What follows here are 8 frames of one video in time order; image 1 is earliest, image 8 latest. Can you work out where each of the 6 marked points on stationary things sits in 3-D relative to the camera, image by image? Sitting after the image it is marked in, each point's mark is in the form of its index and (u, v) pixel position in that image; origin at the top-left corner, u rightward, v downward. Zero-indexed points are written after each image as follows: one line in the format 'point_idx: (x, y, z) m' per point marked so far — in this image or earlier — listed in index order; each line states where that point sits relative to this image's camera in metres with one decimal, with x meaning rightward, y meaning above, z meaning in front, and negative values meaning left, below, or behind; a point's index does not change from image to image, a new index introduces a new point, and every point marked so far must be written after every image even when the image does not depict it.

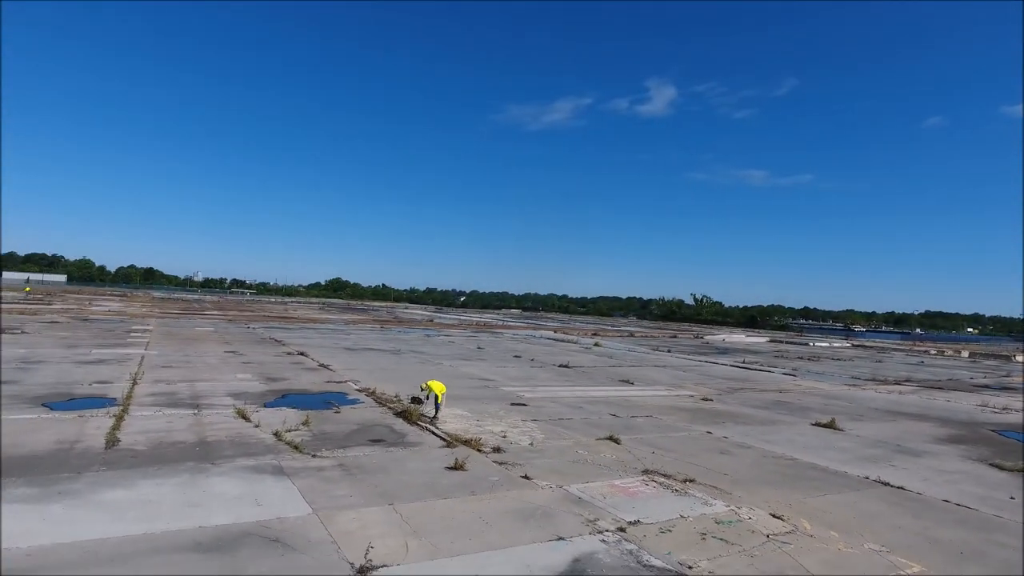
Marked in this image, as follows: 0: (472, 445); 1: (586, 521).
0: (-0.8, -3.2, +11.7) m
1: (+1.0, -3.3, +8.0) m
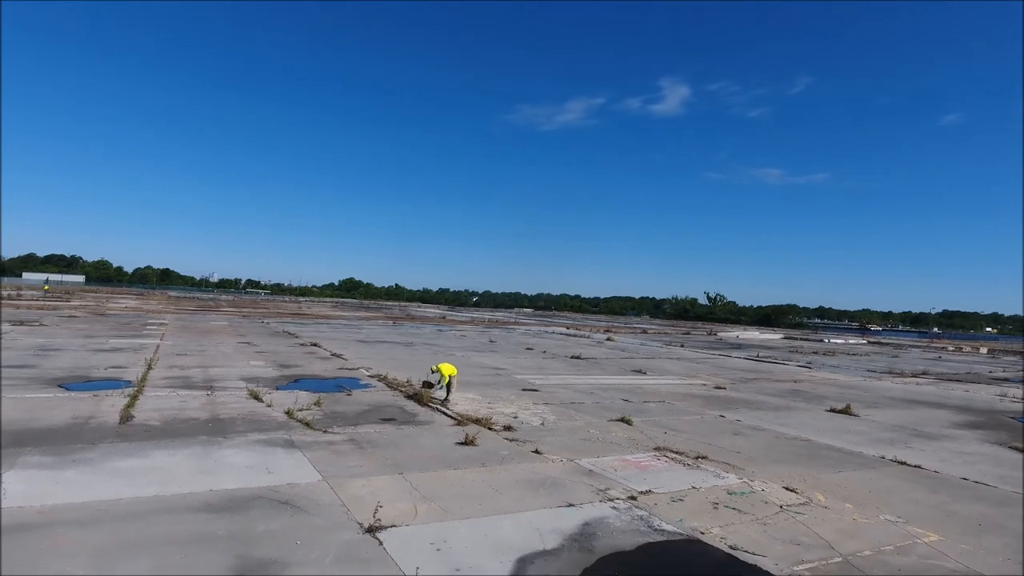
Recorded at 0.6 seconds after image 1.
0: (-0.6, -2.8, +11.7) m
1: (+1.2, -2.8, +7.9) m
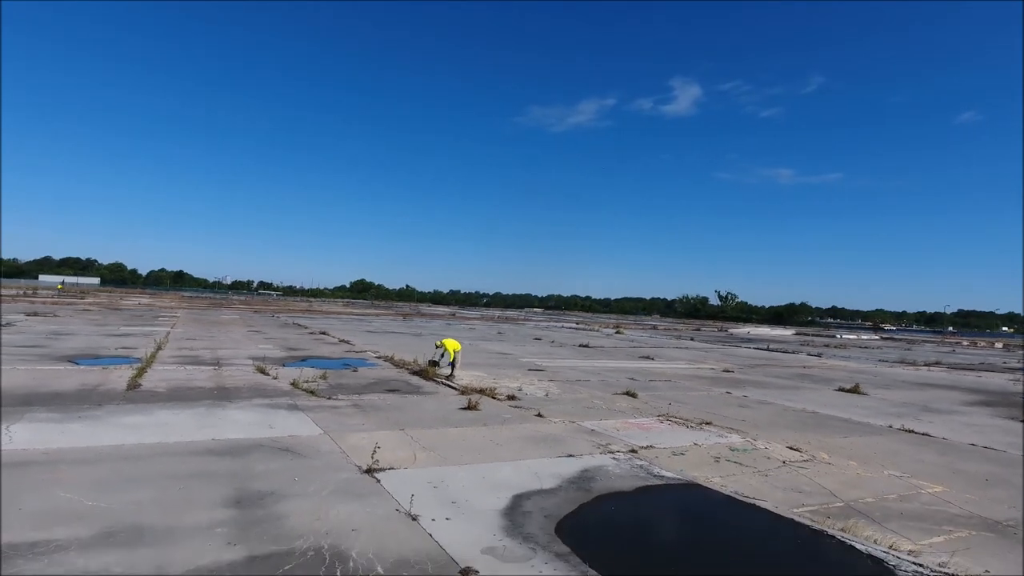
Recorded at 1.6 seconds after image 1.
0: (-0.5, -2.2, +11.7) m
1: (+1.2, -2.2, +7.9) m
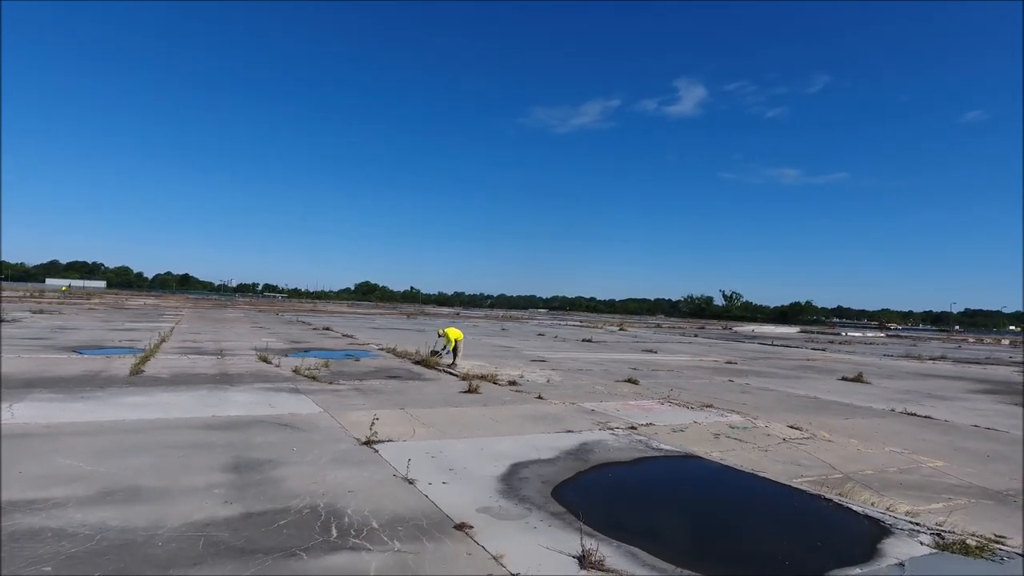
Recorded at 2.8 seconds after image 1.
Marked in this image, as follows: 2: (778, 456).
0: (-0.5, -1.9, +11.7) m
1: (+1.2, -1.9, +7.9) m
2: (+3.4, -2.1, +7.1) m
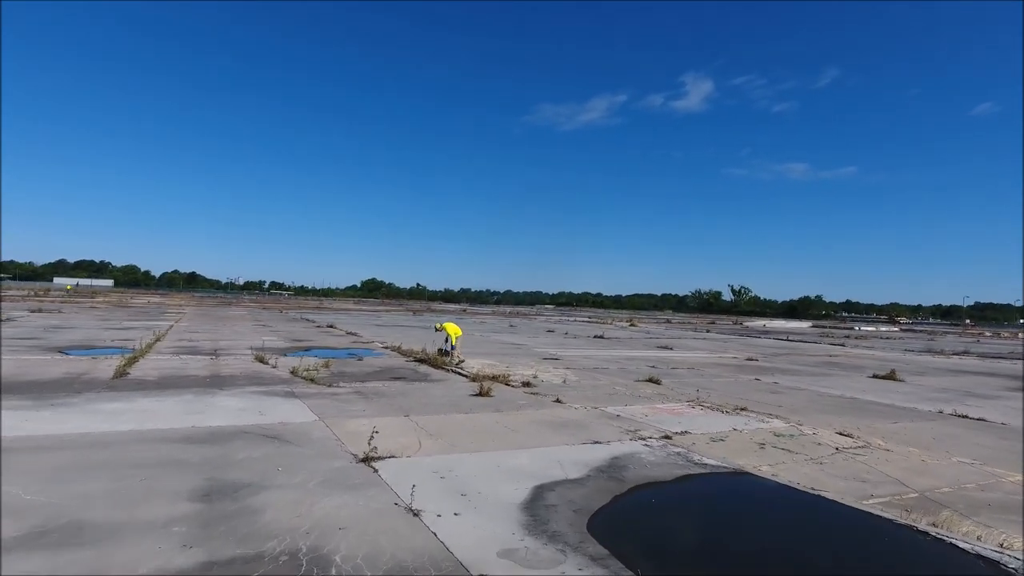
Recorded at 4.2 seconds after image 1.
0: (-0.2, -1.8, +10.9) m
1: (+1.4, -1.8, +7.0) m
2: (+3.6, -2.0, +6.2) m
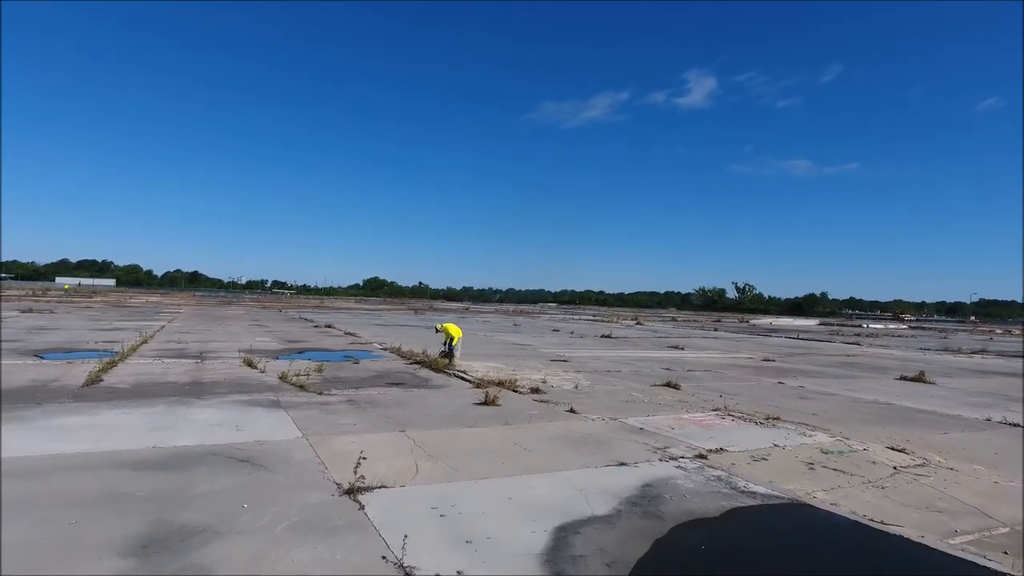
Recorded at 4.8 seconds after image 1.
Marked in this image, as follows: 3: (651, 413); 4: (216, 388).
0: (-0.1, -1.7, +10.0) m
1: (+1.5, -1.7, +6.1) m
2: (+3.7, -2.0, +5.3) m
3: (+2.0, -1.8, +8.3) m
4: (-4.8, -1.6, +9.2) m
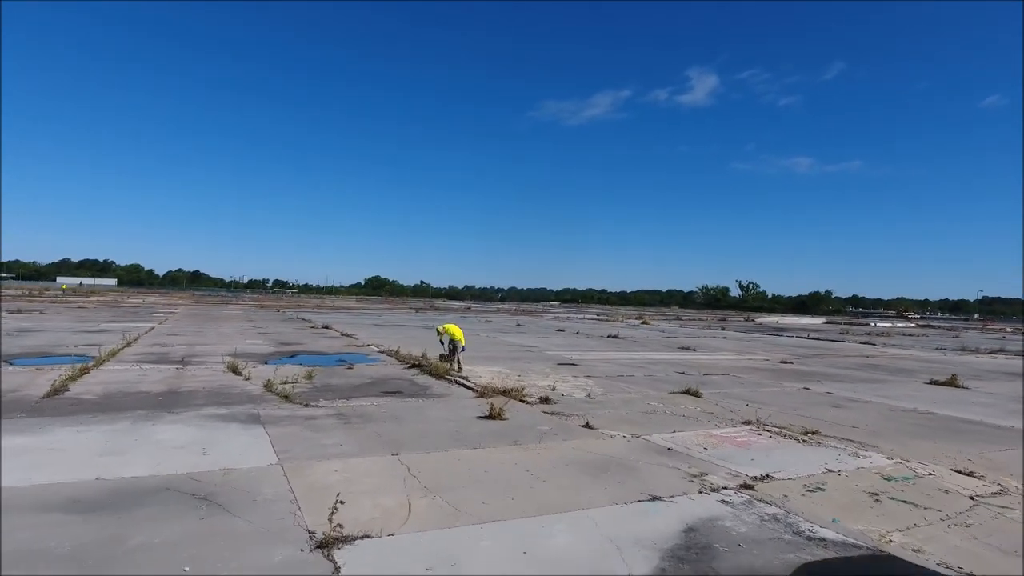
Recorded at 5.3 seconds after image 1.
0: (0.0, -1.7, +9.1) m
1: (+1.6, -1.7, +5.2) m
2: (+3.8, -2.0, +4.4) m
3: (+2.1, -1.8, +7.4) m
4: (-4.7, -1.6, +8.3) m
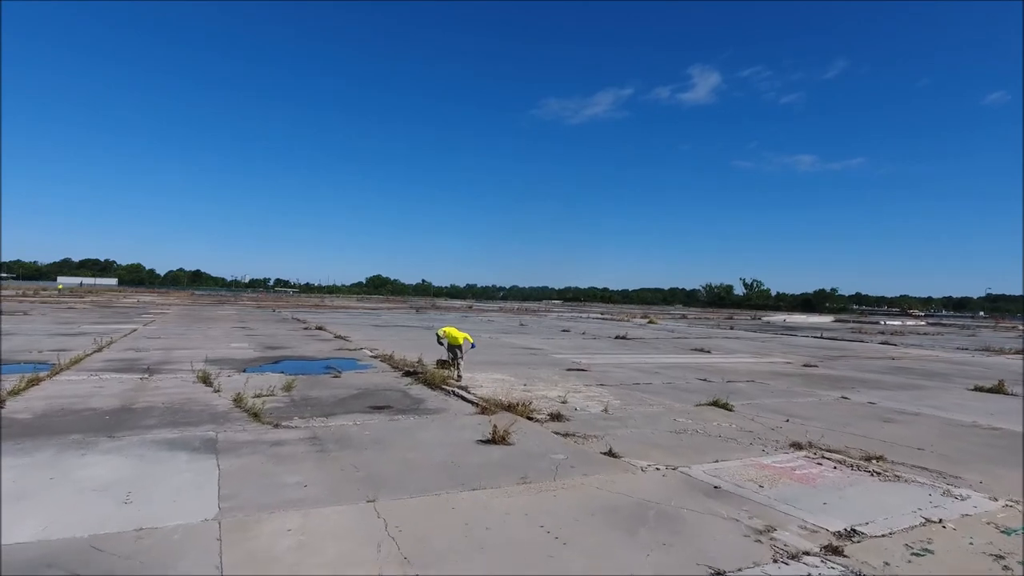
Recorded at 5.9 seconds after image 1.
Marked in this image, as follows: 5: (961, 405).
0: (+0.1, -1.7, +7.9) m
1: (+1.7, -1.7, +4.0) m
2: (+3.8, -2.0, +3.2) m
3: (+2.2, -1.8, +6.1) m
4: (-4.6, -1.6, +7.2) m
5: (+8.8, -2.3, +11.1) m
